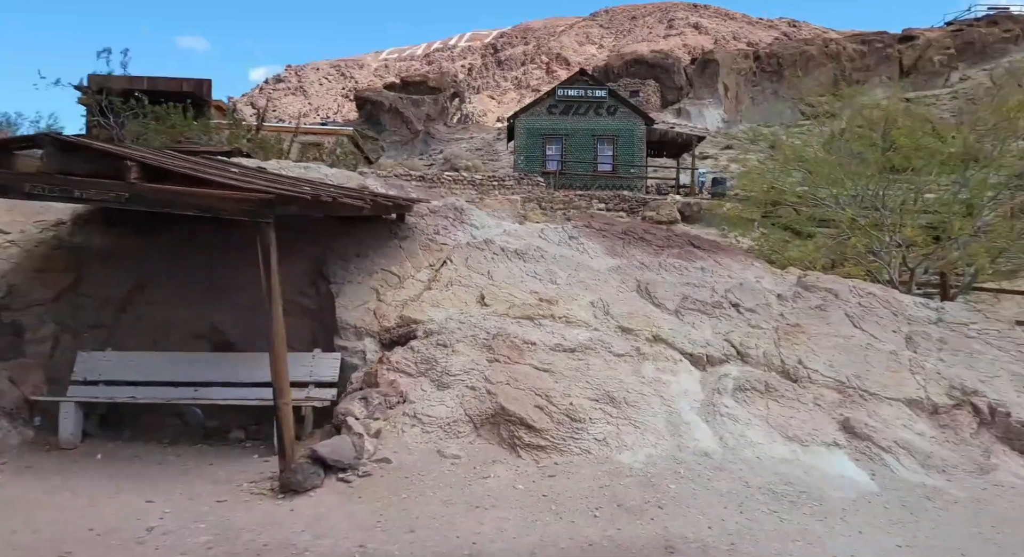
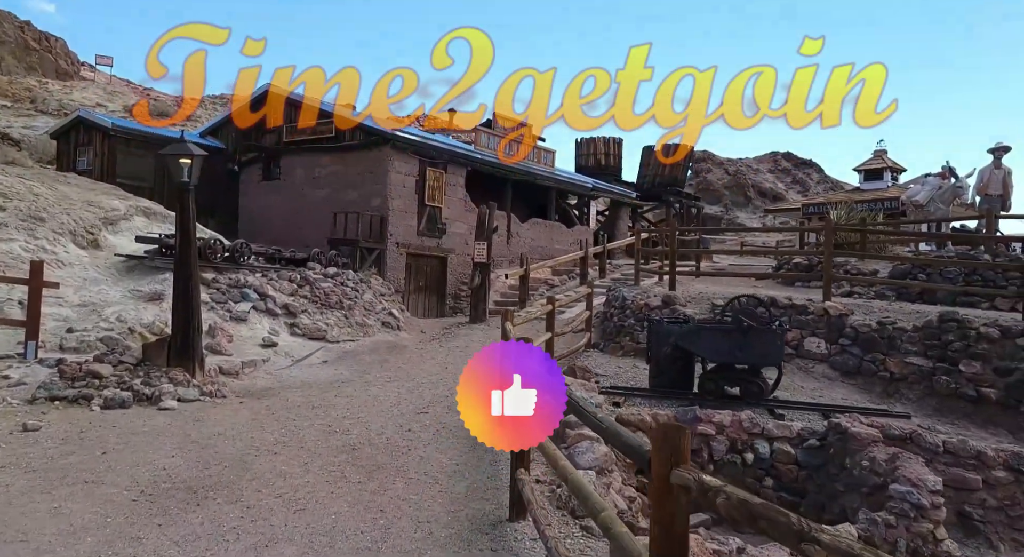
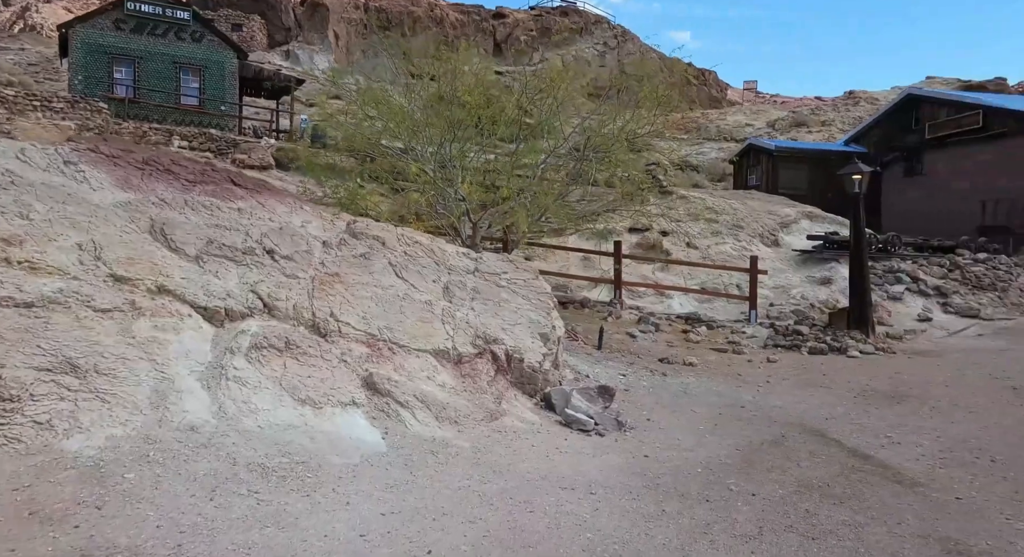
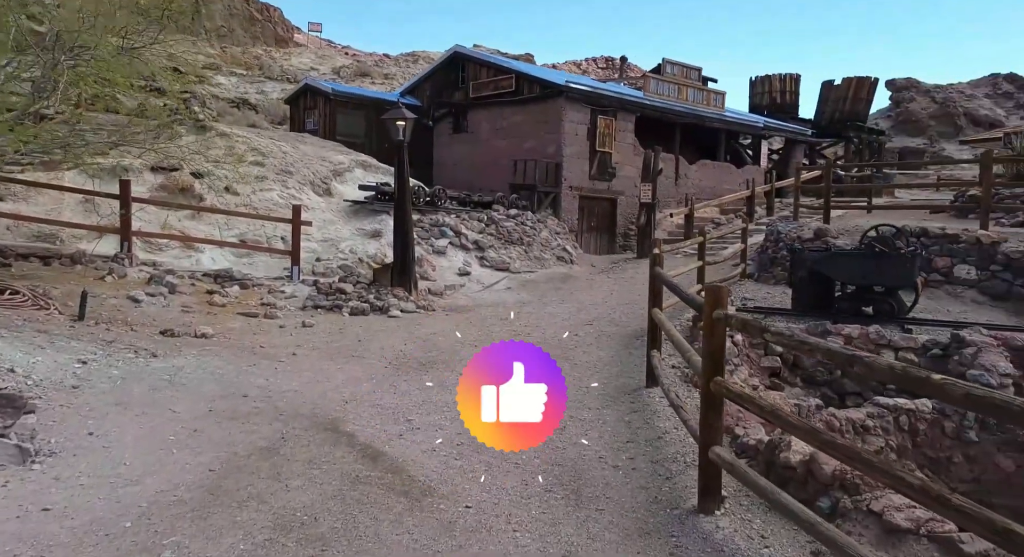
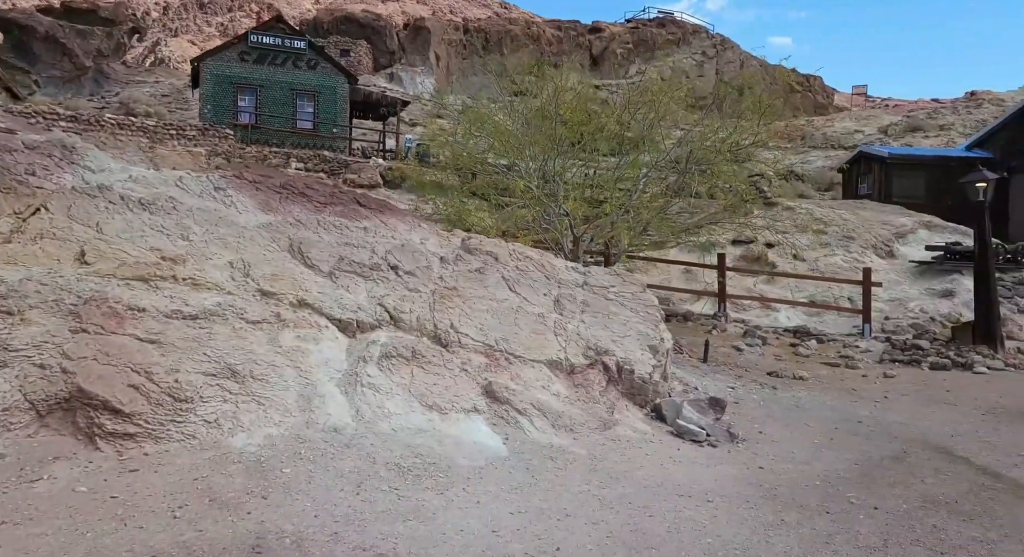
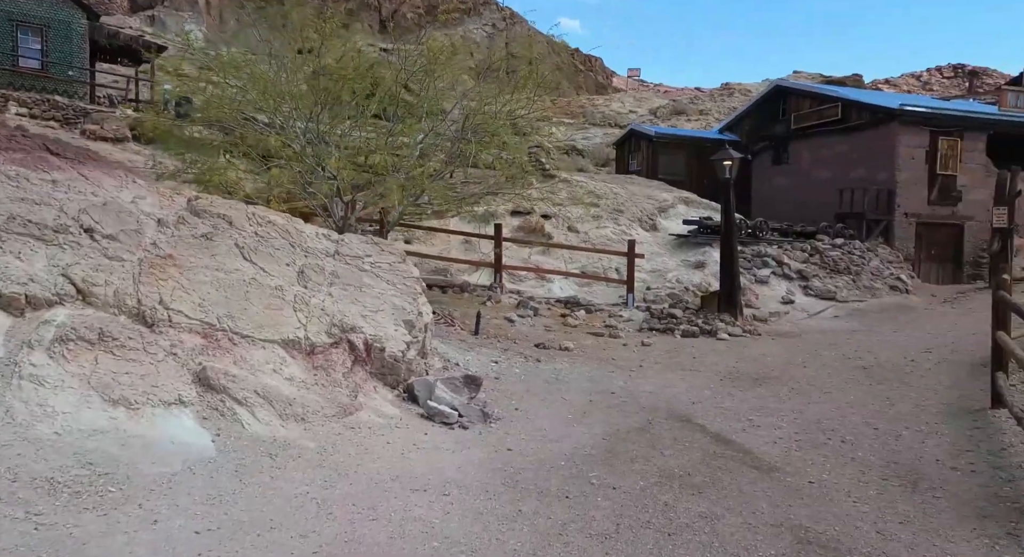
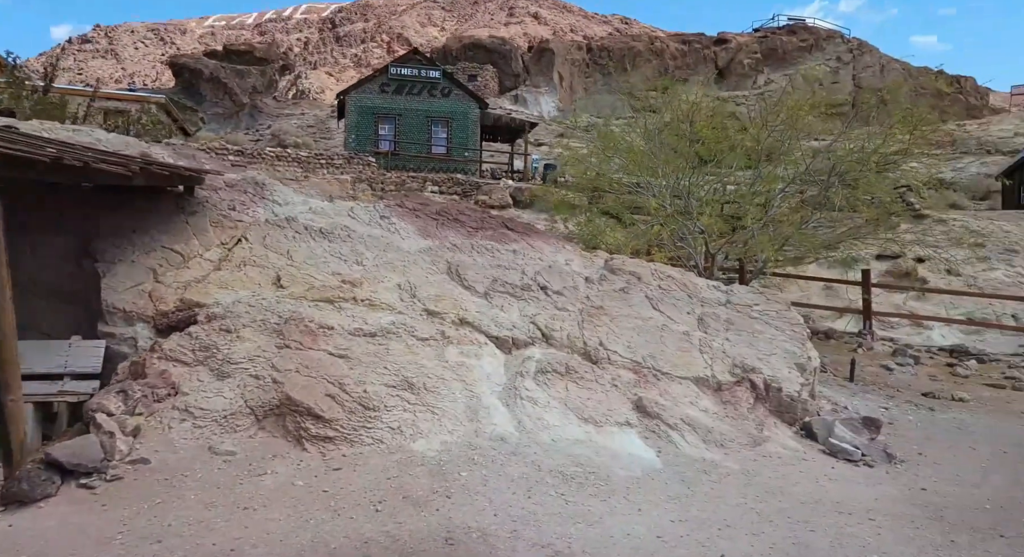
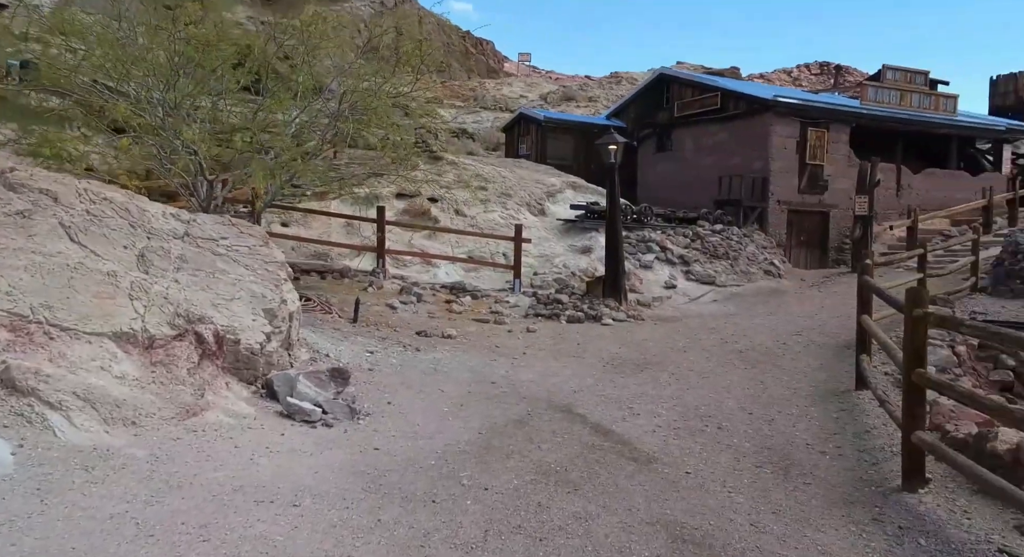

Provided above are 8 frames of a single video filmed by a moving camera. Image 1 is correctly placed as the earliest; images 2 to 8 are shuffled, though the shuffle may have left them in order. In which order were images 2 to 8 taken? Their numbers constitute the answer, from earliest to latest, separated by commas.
7, 5, 3, 6, 8, 4, 2
